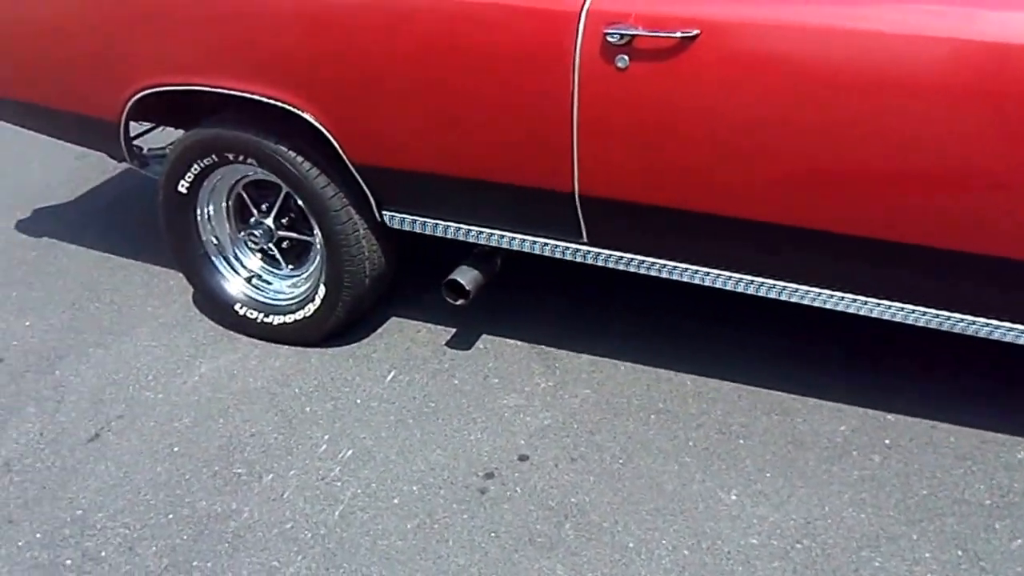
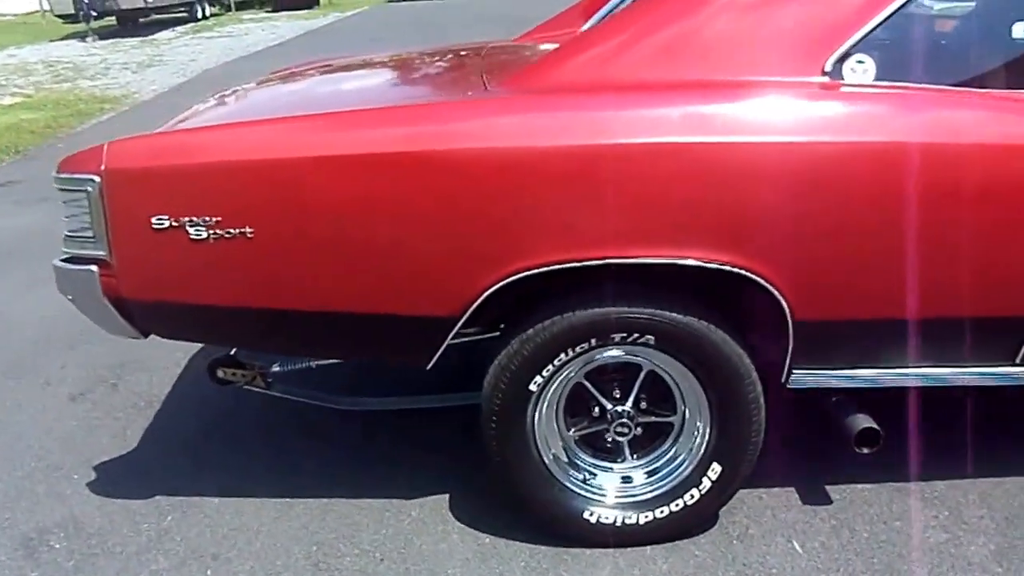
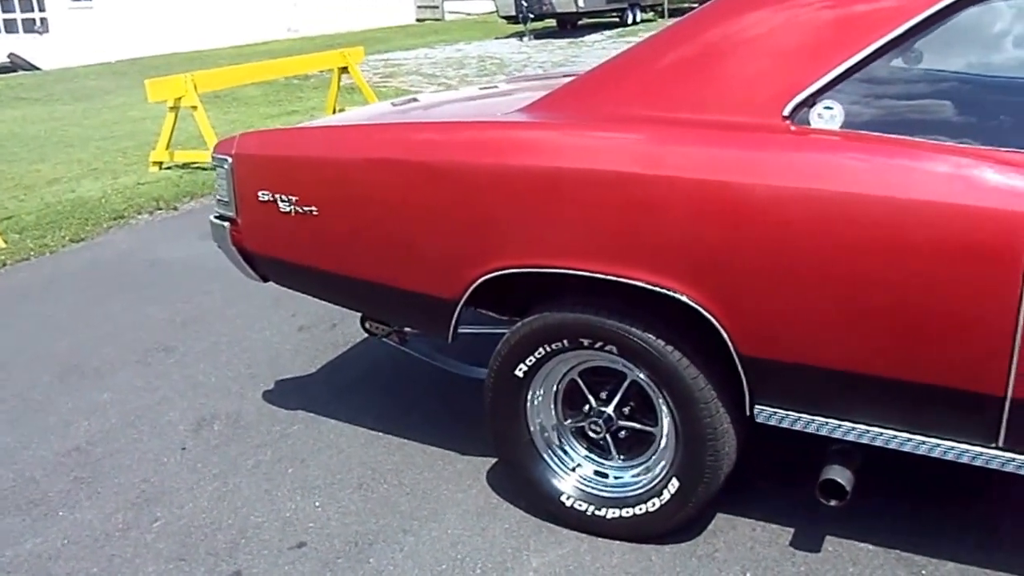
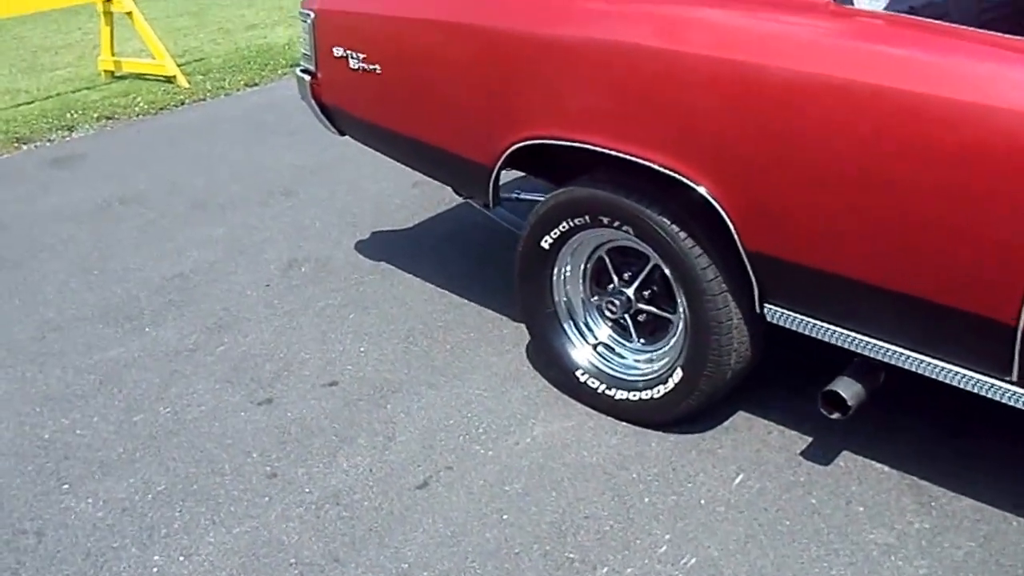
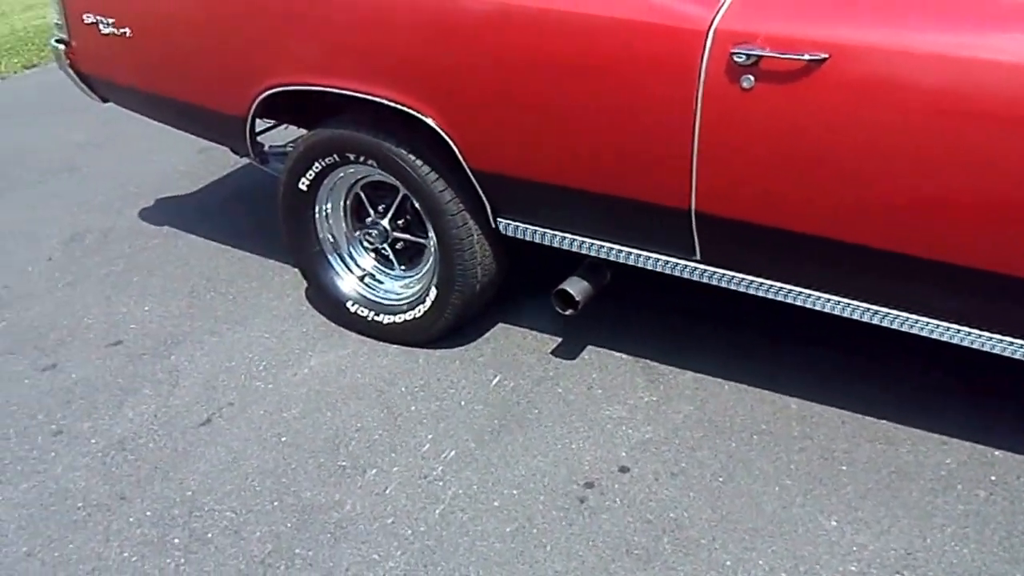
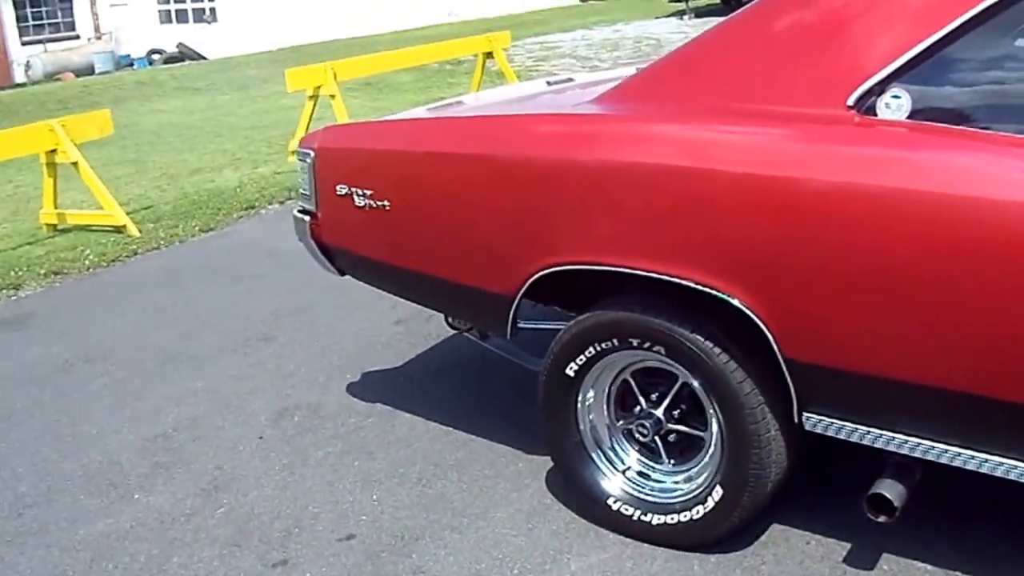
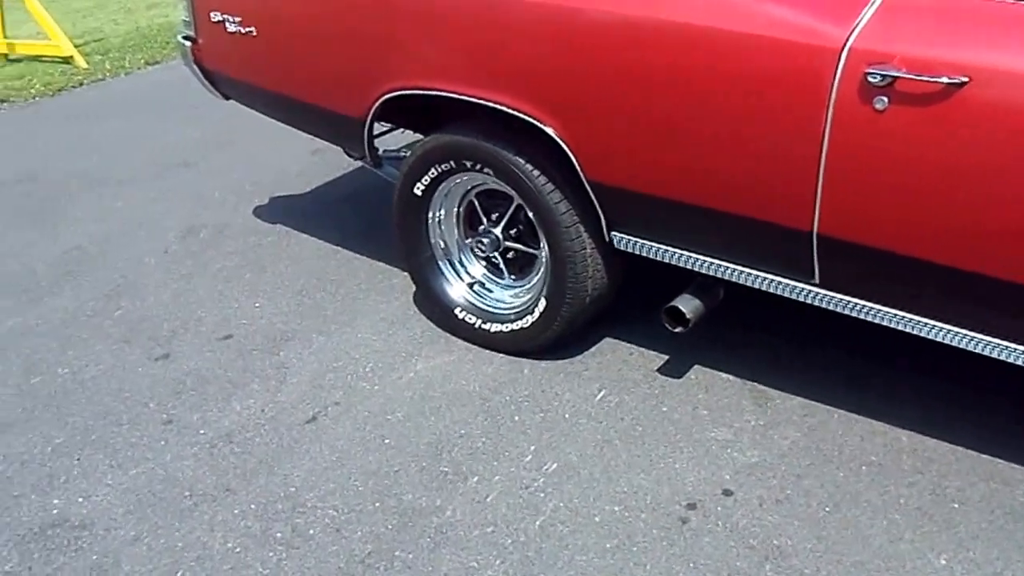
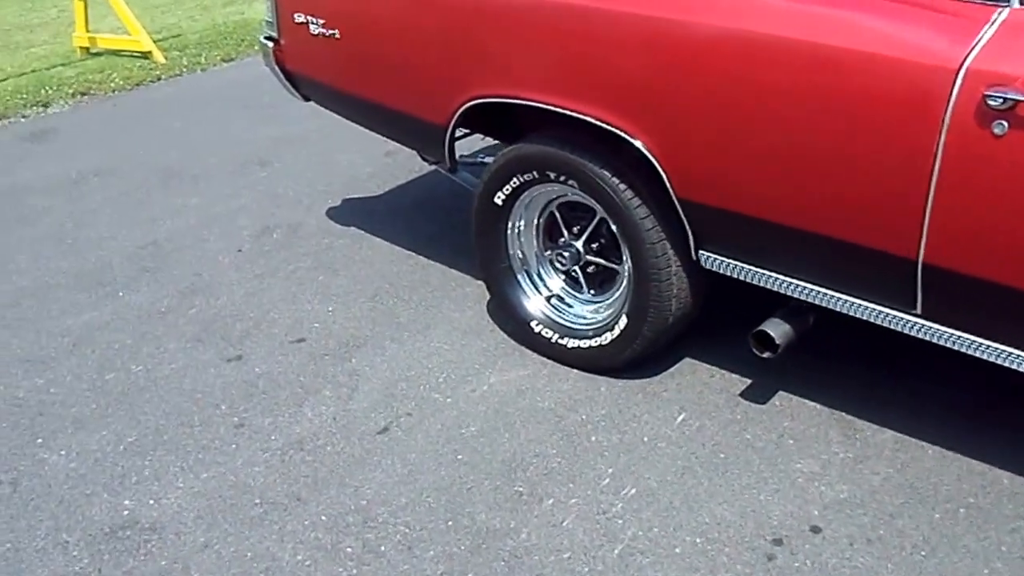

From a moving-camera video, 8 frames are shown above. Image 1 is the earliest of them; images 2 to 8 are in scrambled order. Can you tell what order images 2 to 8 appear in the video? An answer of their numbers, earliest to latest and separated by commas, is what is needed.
5, 7, 8, 4, 6, 3, 2
